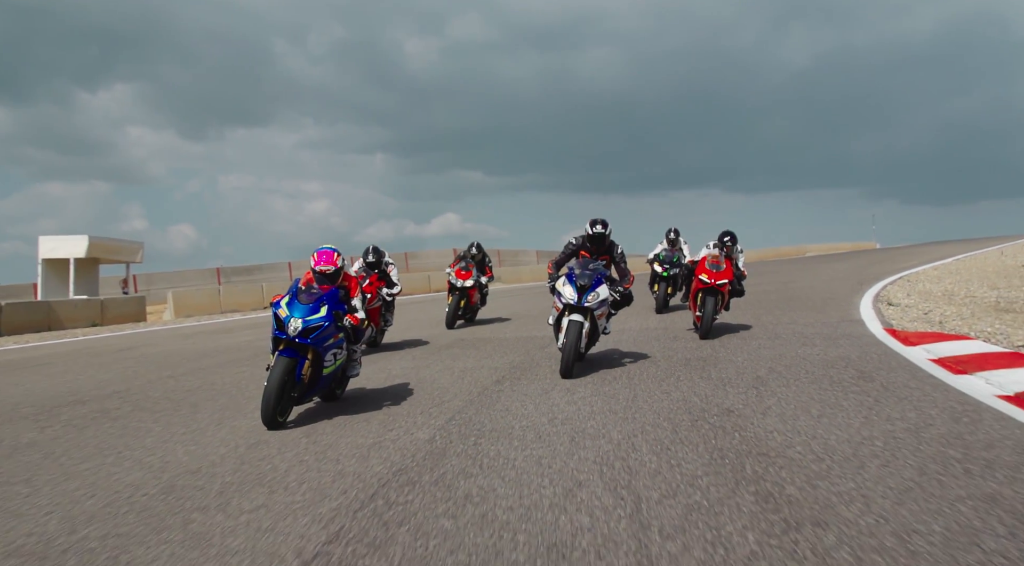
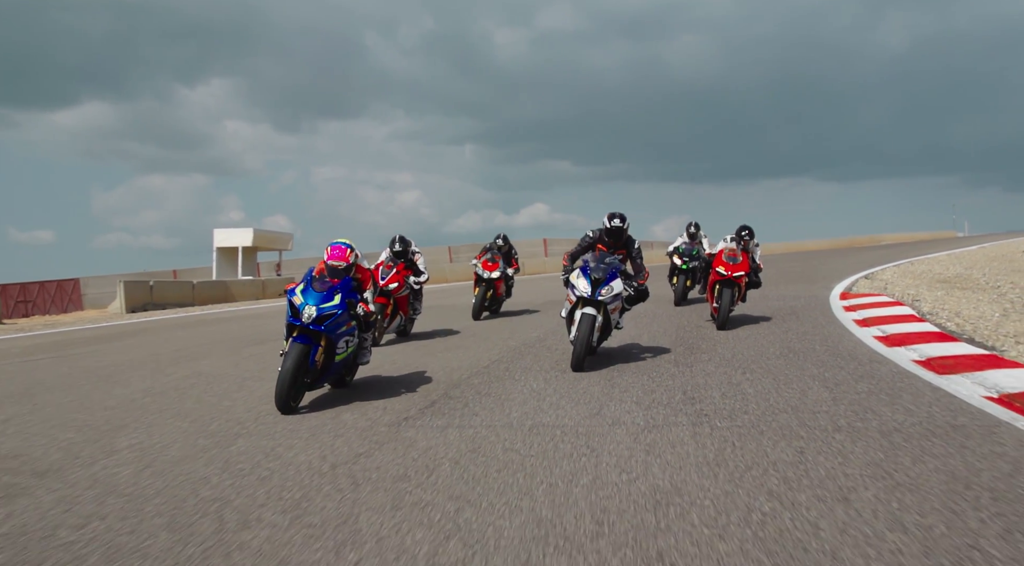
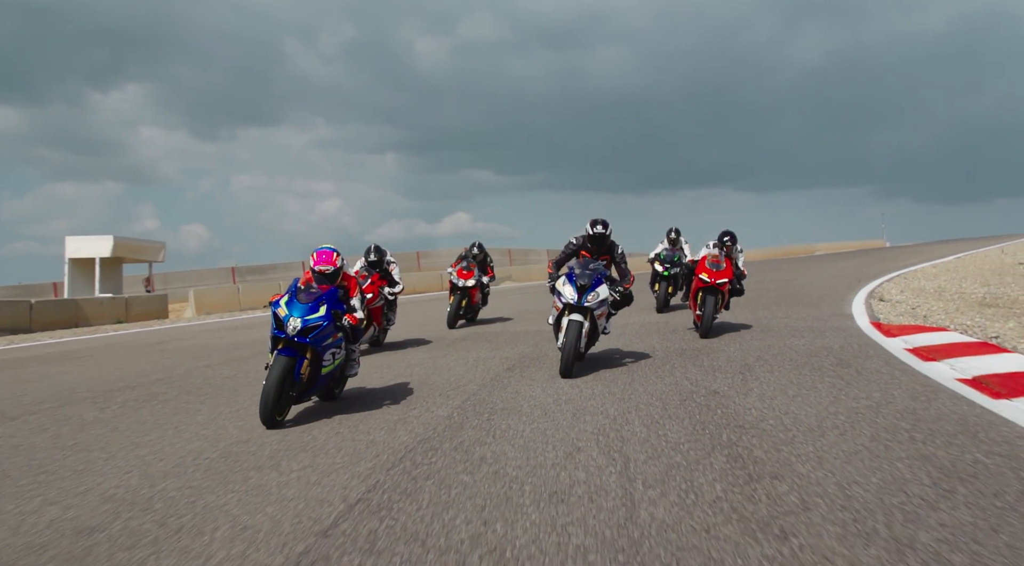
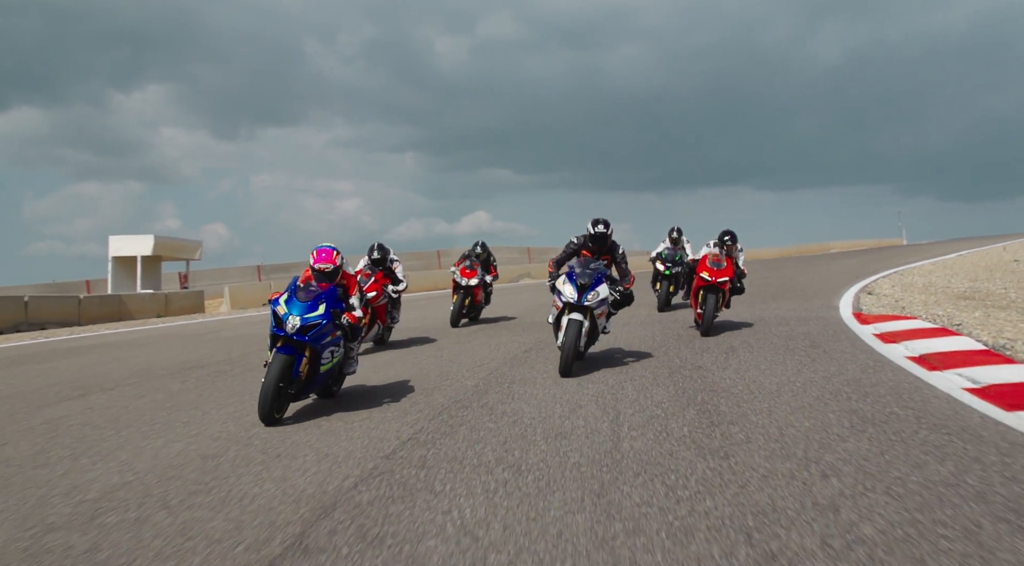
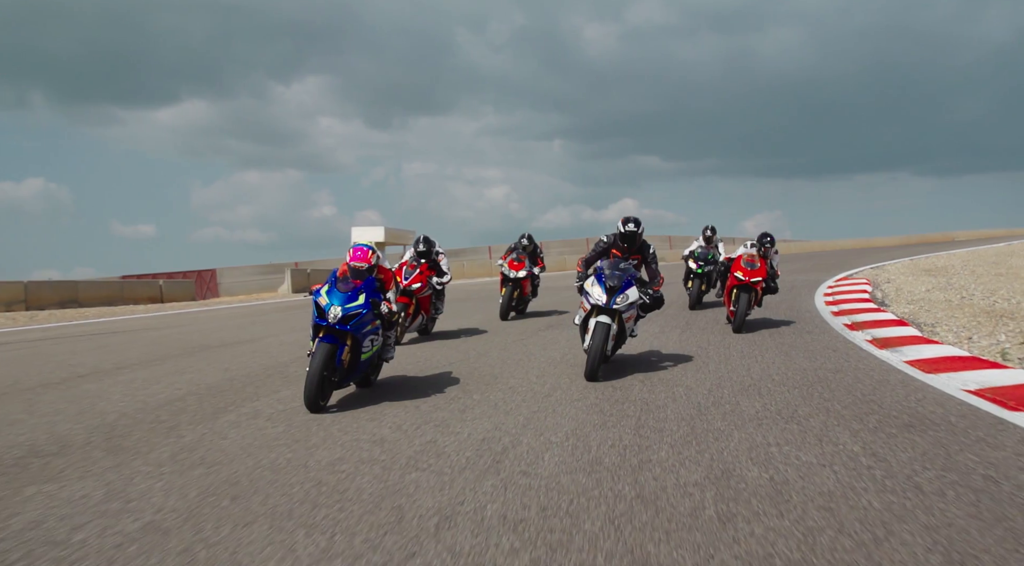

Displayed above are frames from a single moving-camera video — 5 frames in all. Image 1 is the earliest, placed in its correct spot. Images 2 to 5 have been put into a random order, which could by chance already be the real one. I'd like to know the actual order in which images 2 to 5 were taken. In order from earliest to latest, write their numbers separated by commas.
3, 4, 2, 5
